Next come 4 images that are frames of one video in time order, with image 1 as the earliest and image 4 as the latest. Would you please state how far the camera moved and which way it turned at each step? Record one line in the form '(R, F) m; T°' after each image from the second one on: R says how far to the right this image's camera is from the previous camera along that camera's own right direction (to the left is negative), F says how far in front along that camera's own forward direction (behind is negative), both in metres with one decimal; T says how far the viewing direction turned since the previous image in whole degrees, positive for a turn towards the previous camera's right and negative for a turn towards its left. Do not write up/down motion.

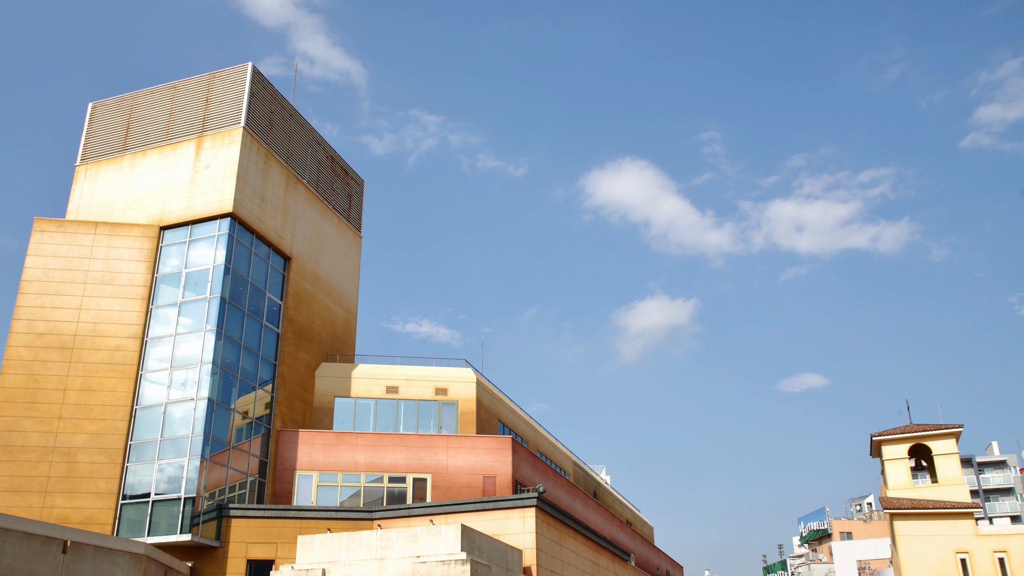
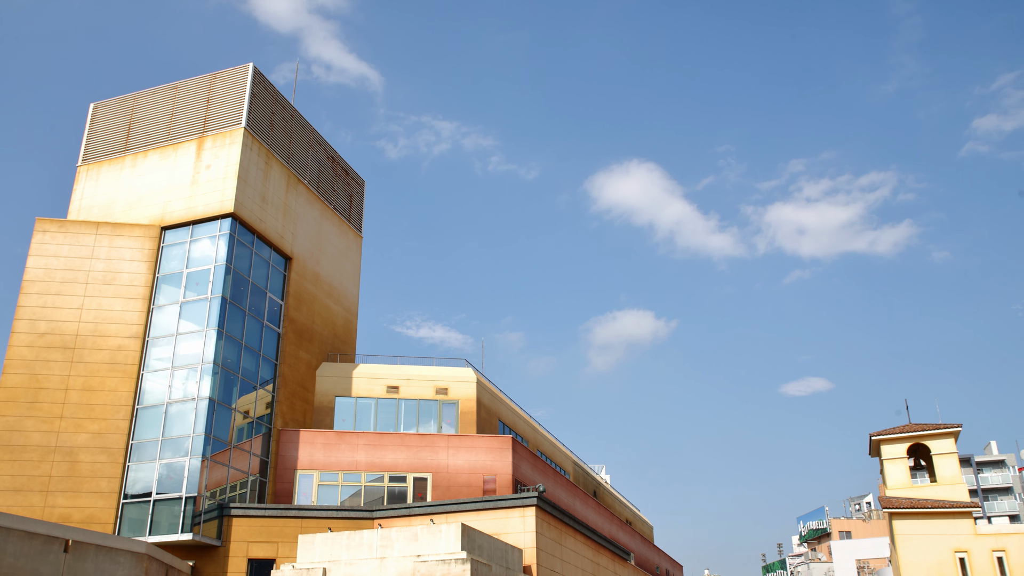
(0.0, -0.1) m; 0°
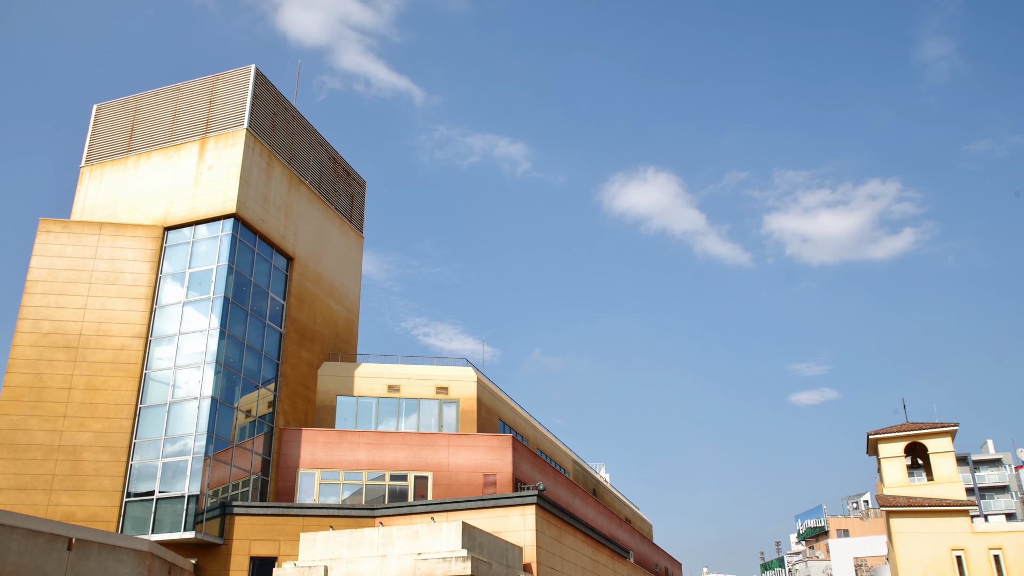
(-0.1, -0.3) m; 0°
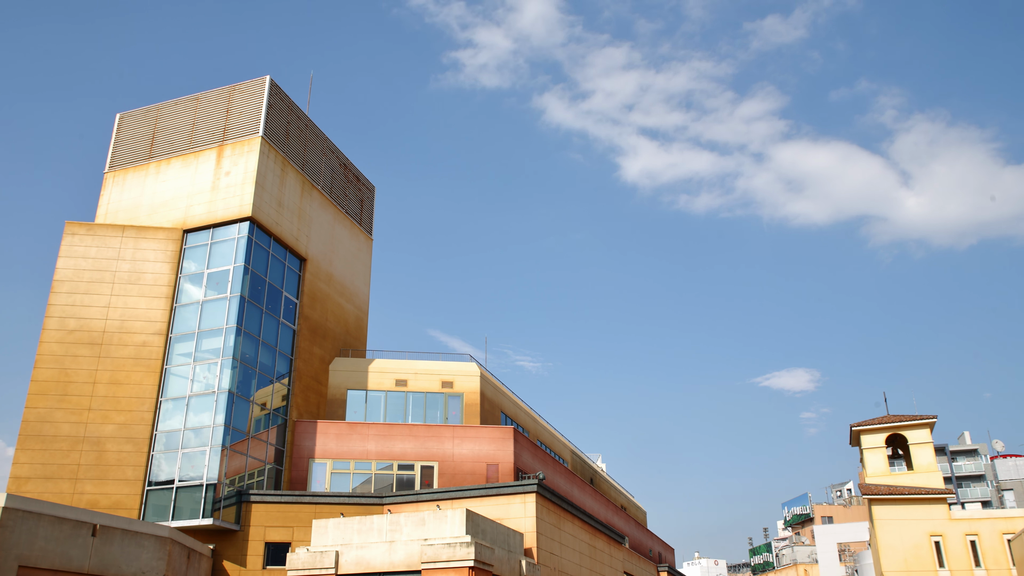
(-0.4, -2.2) m; 0°
